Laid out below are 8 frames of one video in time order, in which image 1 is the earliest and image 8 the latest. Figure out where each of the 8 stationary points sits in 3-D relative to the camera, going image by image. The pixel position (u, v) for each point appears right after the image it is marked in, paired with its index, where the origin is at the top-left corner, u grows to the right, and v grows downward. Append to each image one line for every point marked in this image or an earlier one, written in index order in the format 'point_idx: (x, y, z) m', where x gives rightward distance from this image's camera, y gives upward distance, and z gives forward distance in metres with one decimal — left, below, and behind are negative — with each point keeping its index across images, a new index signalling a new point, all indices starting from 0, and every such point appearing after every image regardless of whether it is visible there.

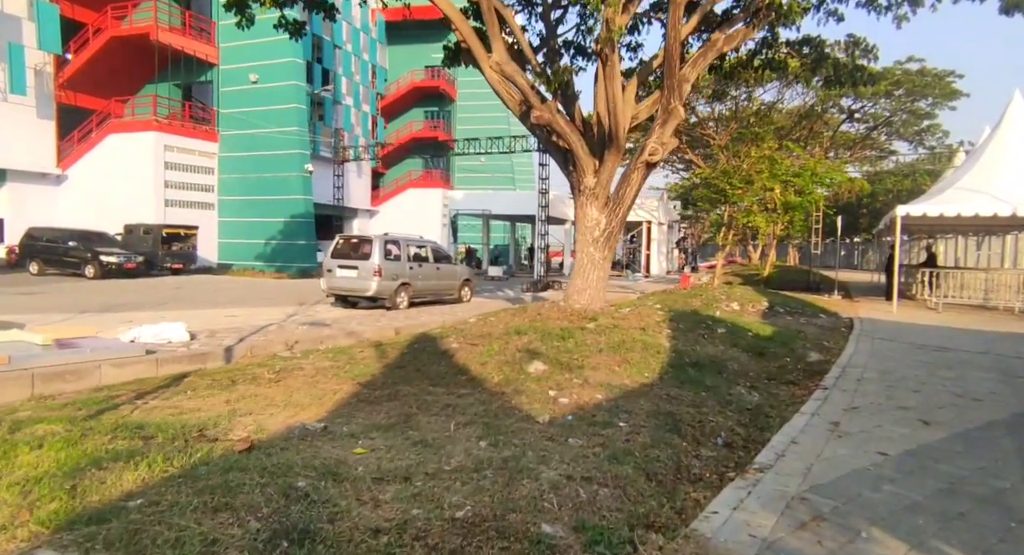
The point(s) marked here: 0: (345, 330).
0: (-2.7, -0.8, +10.1) m
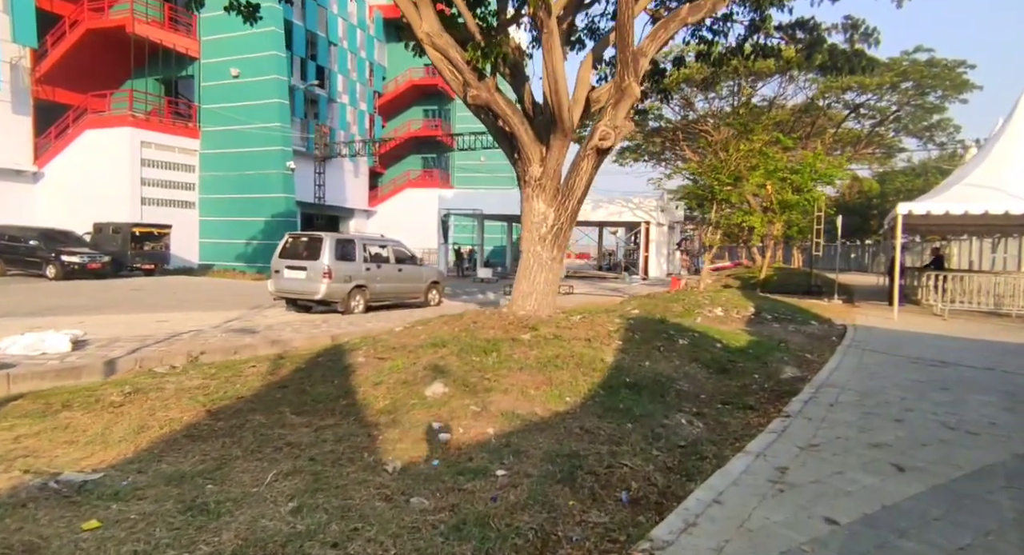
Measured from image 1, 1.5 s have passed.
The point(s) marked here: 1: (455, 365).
0: (-3.5, -0.9, +9.1) m
1: (-0.5, -0.8, +5.8) m
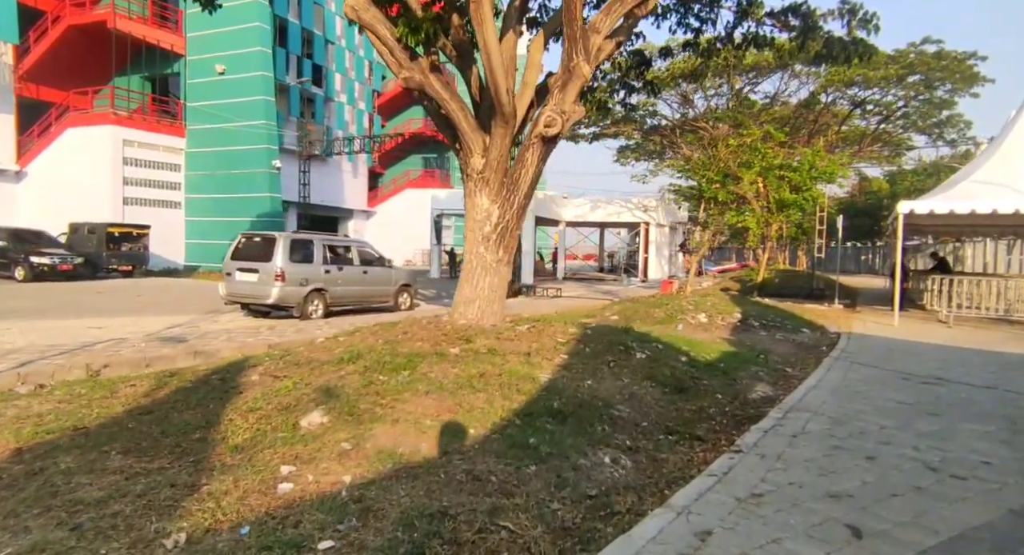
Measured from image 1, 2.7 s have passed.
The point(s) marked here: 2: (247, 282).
0: (-4.2, -0.9, +8.3) m
1: (-1.2, -0.9, +4.9) m
2: (-4.9, -0.1, +11.6) m
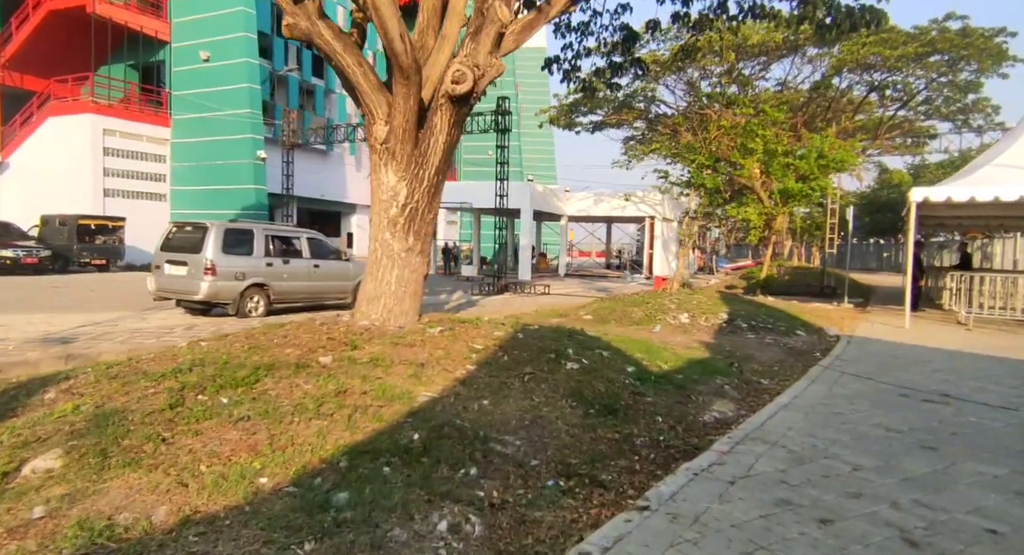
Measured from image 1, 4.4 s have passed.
0: (-5.0, -0.8, +7.2) m
1: (-2.2, -0.8, +3.8) m
2: (-5.6, 0.0, +10.5) m
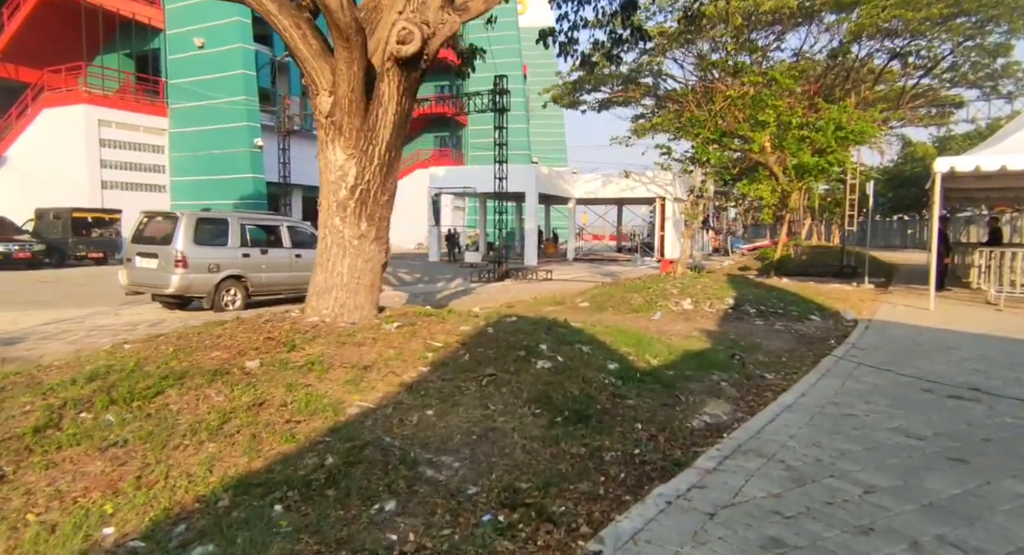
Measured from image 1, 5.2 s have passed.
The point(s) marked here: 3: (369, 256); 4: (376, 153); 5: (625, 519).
0: (-5.3, -0.8, +6.7) m
1: (-2.5, -0.8, +3.2) m
2: (-5.8, +0.1, +10.0) m
3: (-1.3, +0.2, +5.6) m
4: (-1.1, +1.1, +5.3) m
5: (+0.6, -1.1, +3.0) m
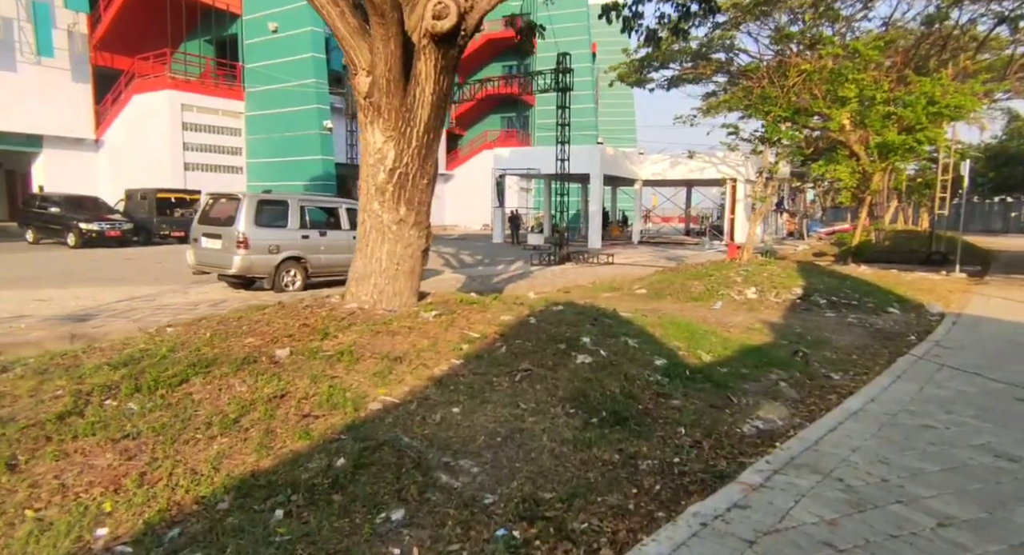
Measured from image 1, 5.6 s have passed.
0: (-4.8, -0.6, +7.0) m
1: (-2.4, -0.7, +3.2) m
2: (-4.9, +0.5, +10.3) m
3: (-0.9, +0.3, +5.4) m
4: (-0.8, +1.2, +5.1) m
5: (+0.6, -1.1, +2.7) m
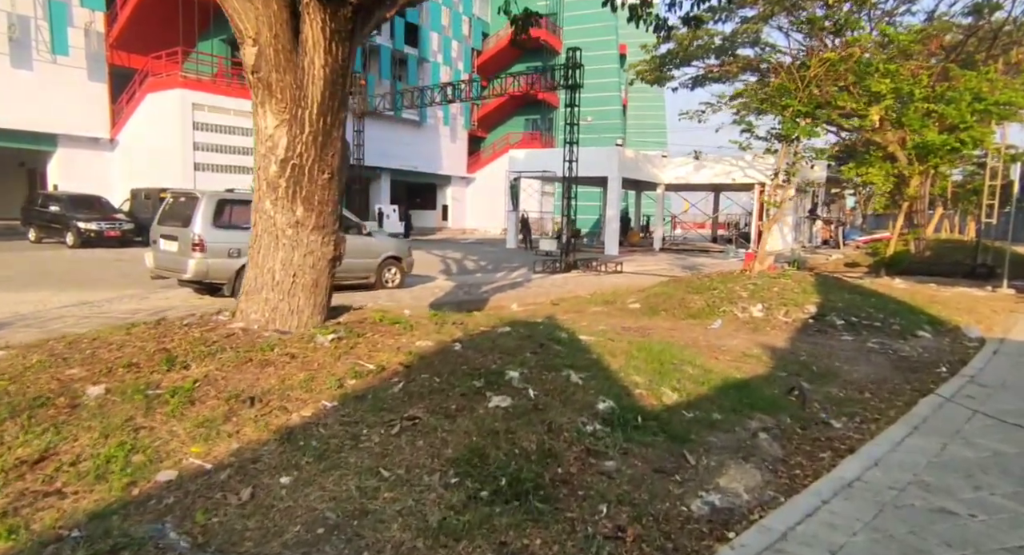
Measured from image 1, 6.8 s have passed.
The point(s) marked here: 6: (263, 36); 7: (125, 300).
0: (-5.3, -0.6, +6.3) m
1: (-3.1, -0.8, +2.3) m
2: (-5.2, +0.4, +9.6) m
3: (-1.5, +0.2, +4.5) m
4: (-1.3, +1.1, +4.2) m
5: (-0.1, -1.2, +1.7) m
6: (-1.6, +1.5, +4.0) m
7: (-5.9, -0.3, +9.5) m
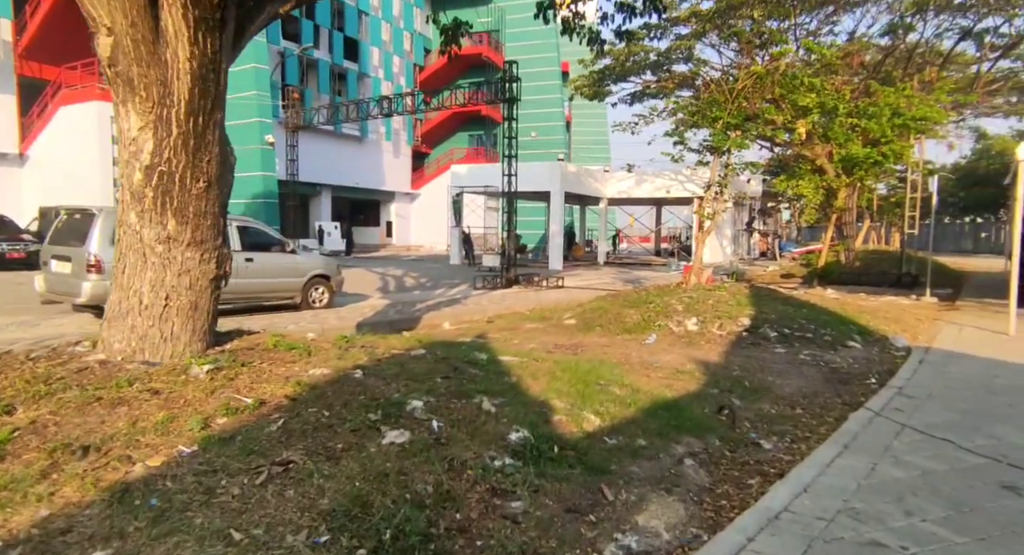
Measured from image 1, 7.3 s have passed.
0: (-6.0, -0.9, +5.4) m
1: (-3.5, -0.9, +1.7) m
2: (-6.3, +0.1, +8.8) m
3: (-2.1, +0.1, +4.0) m
4: (-1.9, +0.9, +3.7) m
5: (-0.5, -1.3, +1.3) m
6: (-2.2, +1.4, +3.5) m
7: (-6.9, -0.7, +8.6) m
